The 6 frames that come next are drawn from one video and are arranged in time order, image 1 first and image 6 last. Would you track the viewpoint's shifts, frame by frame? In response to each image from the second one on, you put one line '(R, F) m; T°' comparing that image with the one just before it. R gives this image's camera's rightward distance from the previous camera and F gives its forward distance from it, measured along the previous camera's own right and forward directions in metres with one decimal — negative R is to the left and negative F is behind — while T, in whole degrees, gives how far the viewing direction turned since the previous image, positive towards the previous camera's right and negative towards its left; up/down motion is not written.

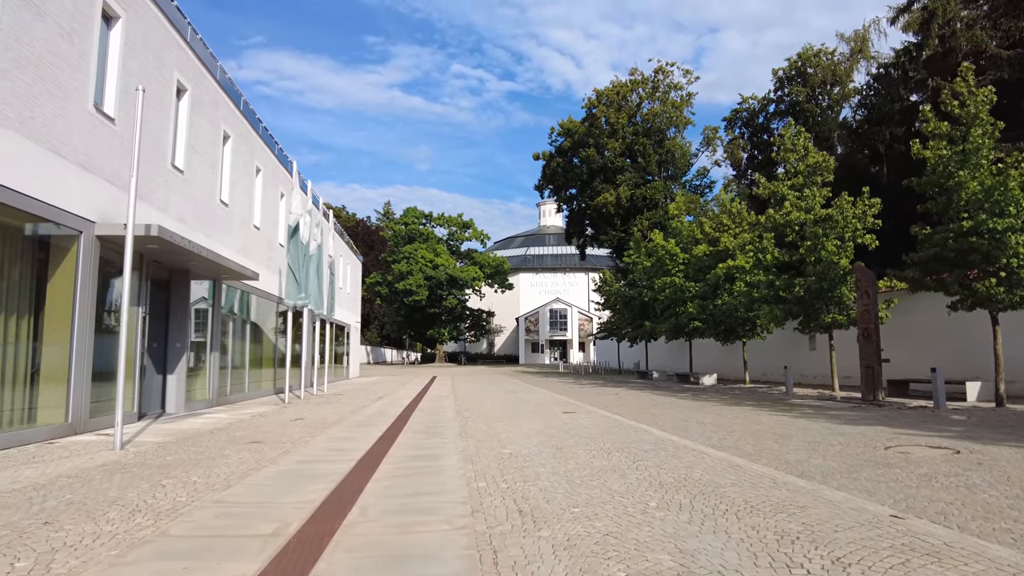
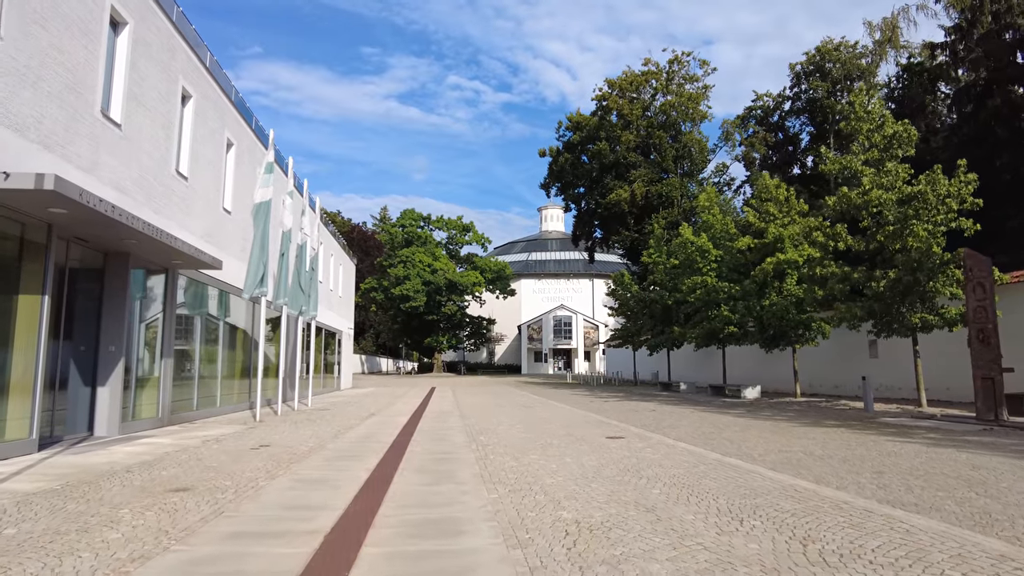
(-0.6, +3.5) m; 0°
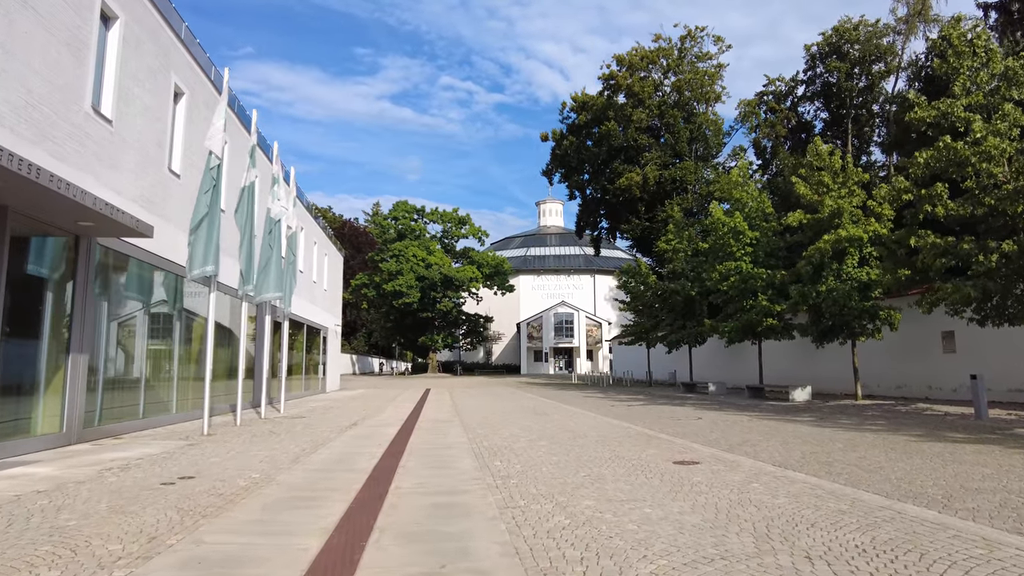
(-0.5, +3.5) m; +1°
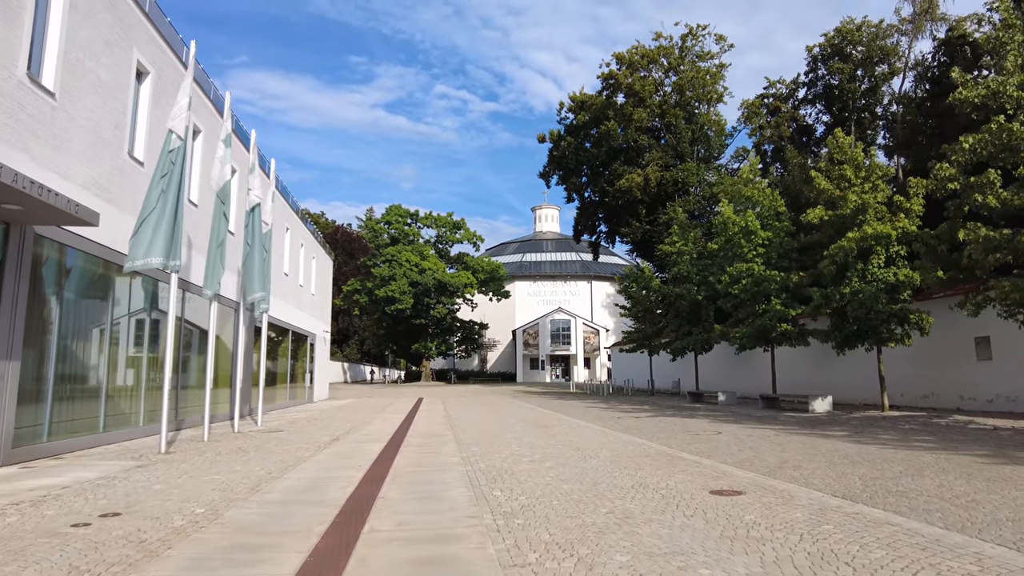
(-0.1, +1.5) m; 0°
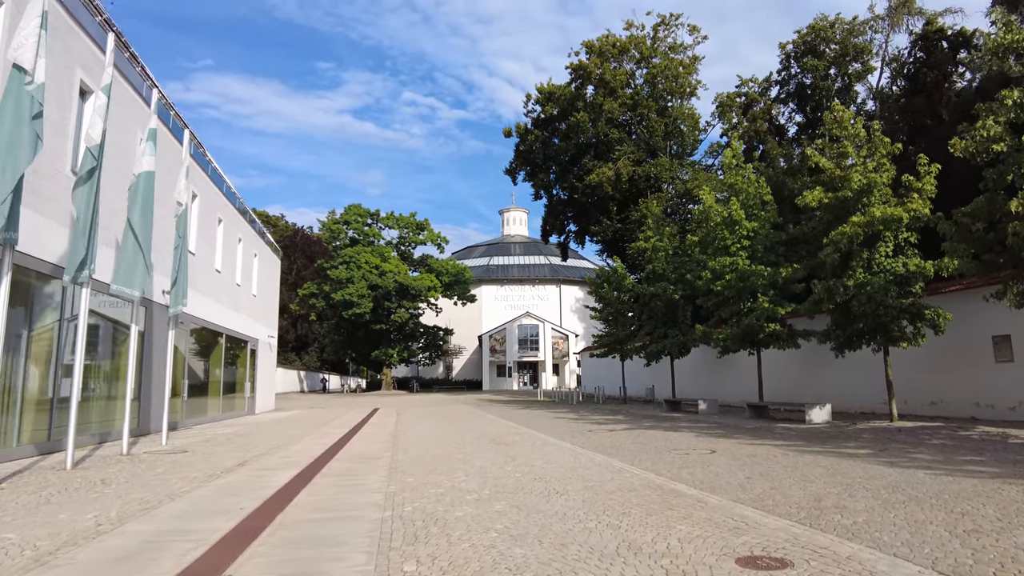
(+0.4, +2.6) m; +3°
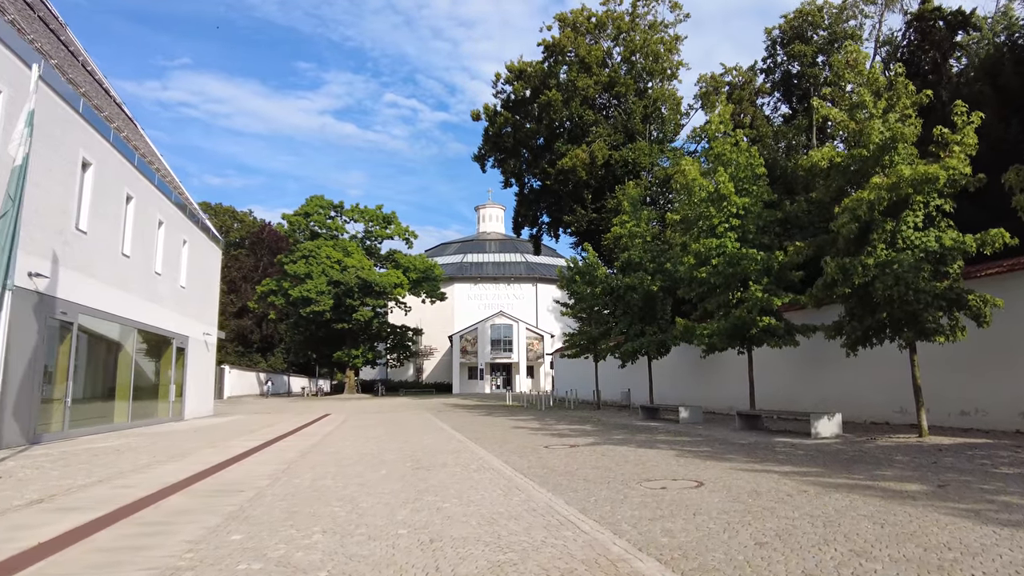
(+0.9, +3.3) m; +2°
